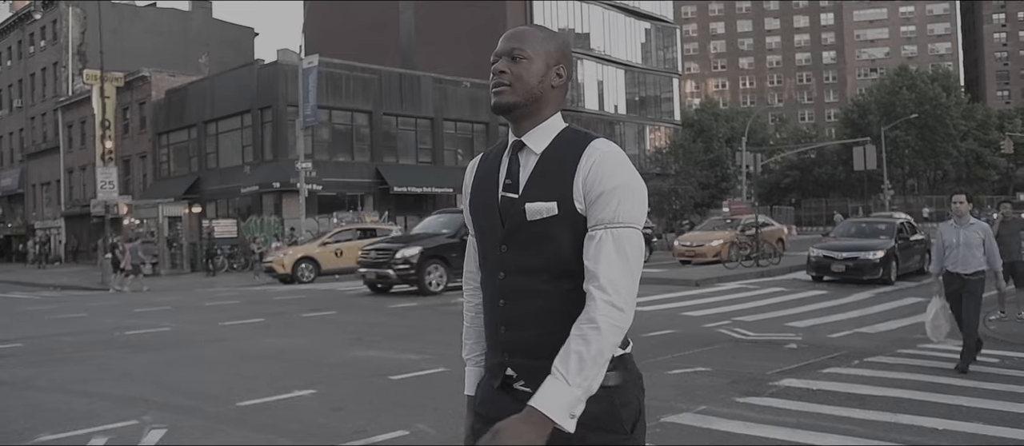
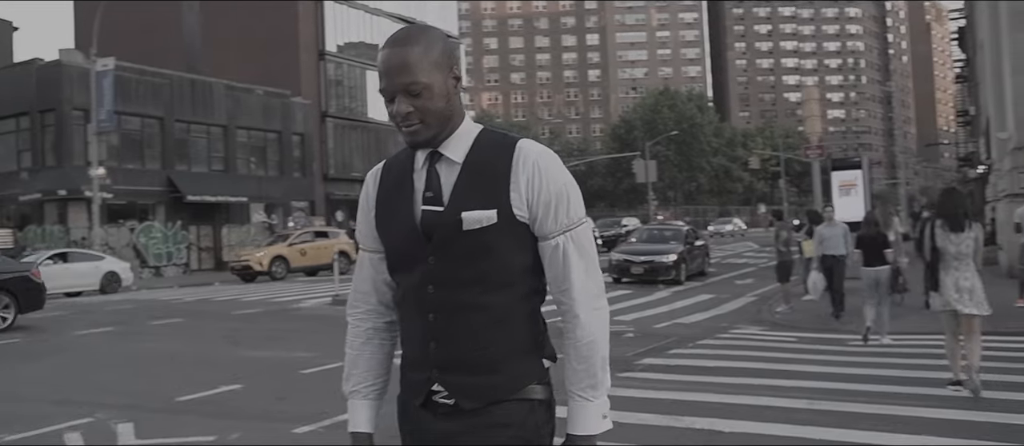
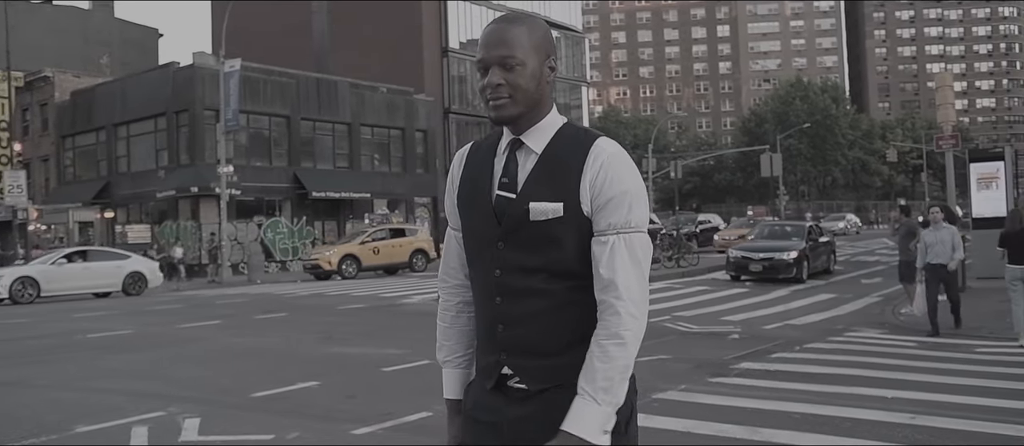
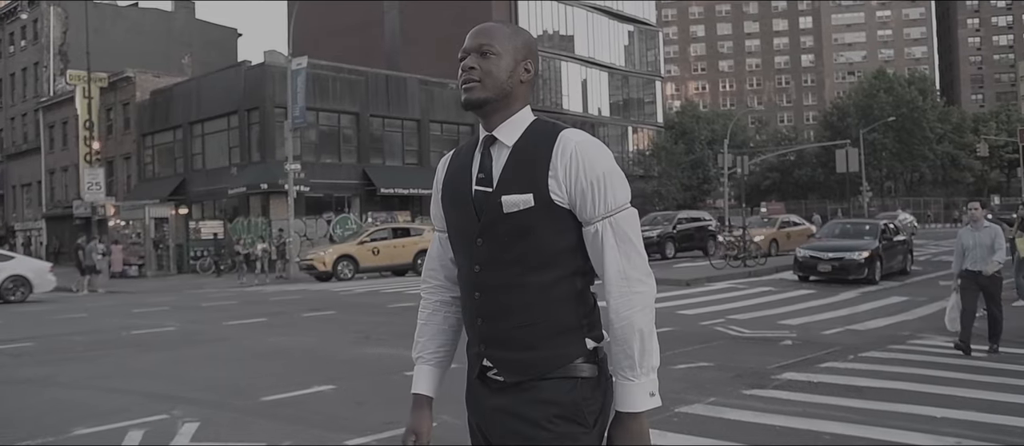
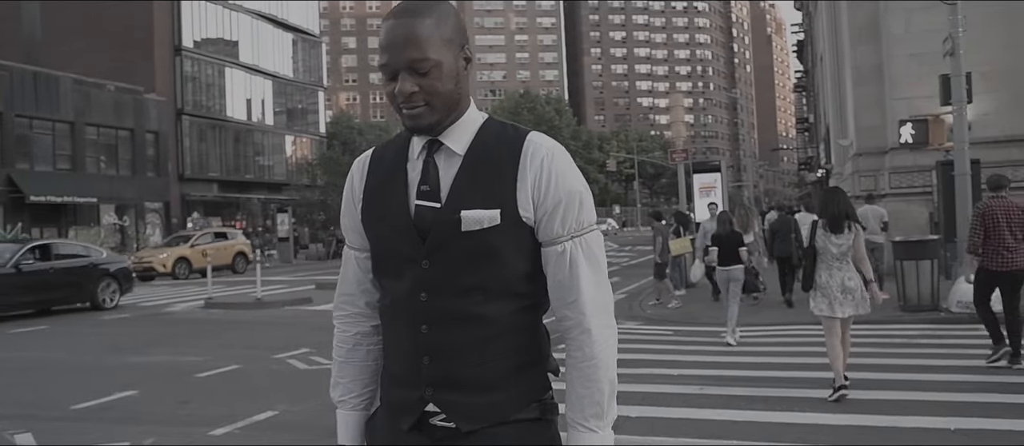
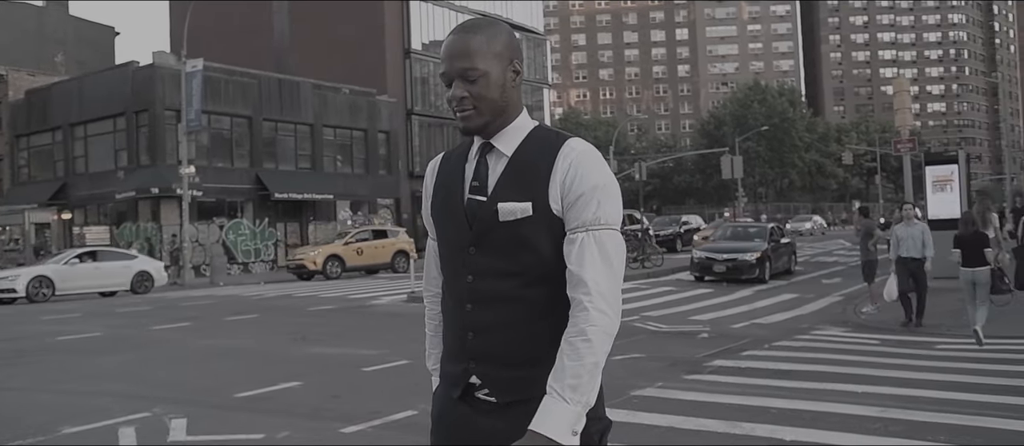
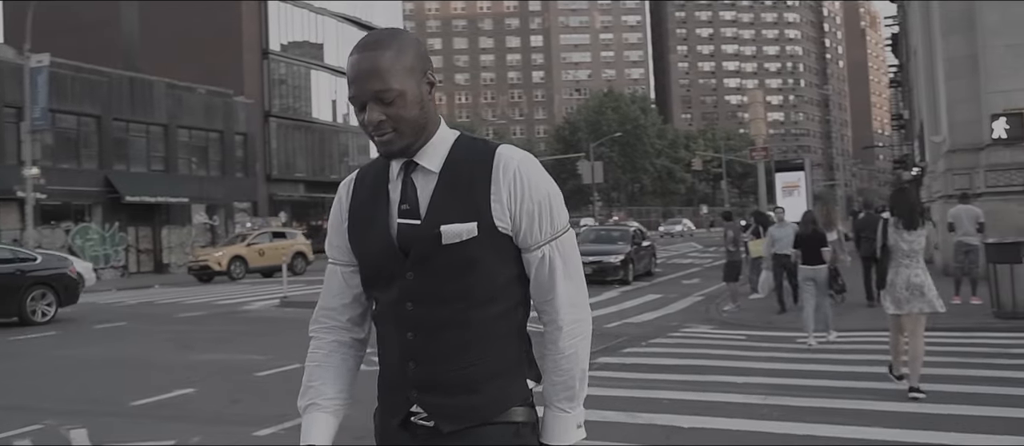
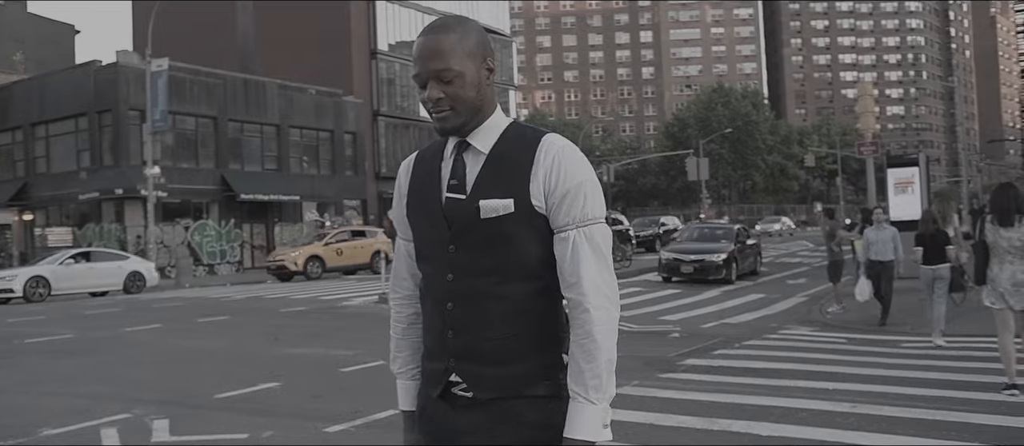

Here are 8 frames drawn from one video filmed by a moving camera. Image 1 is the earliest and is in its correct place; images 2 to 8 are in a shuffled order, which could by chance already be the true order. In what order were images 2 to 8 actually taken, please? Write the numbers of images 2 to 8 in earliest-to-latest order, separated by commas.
4, 3, 6, 8, 2, 7, 5
